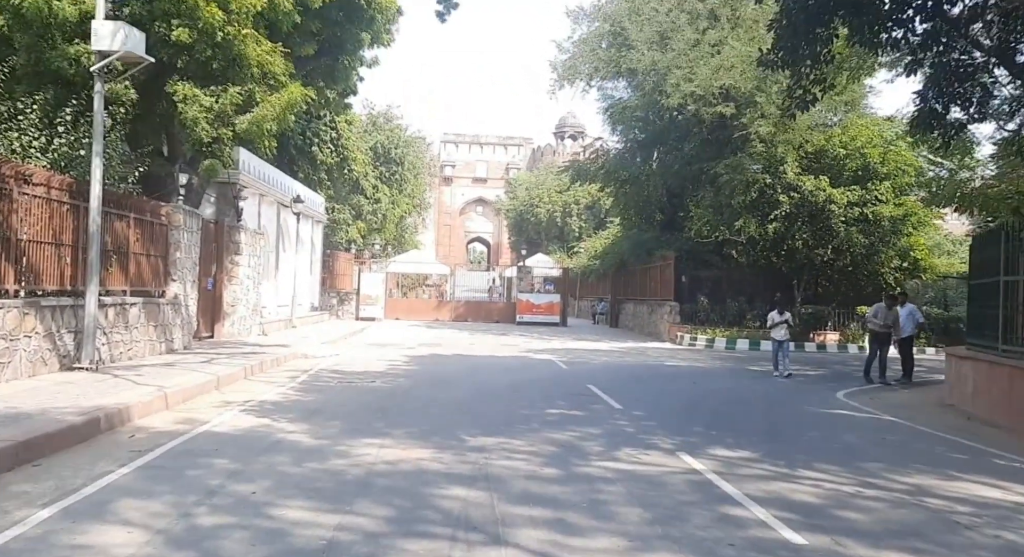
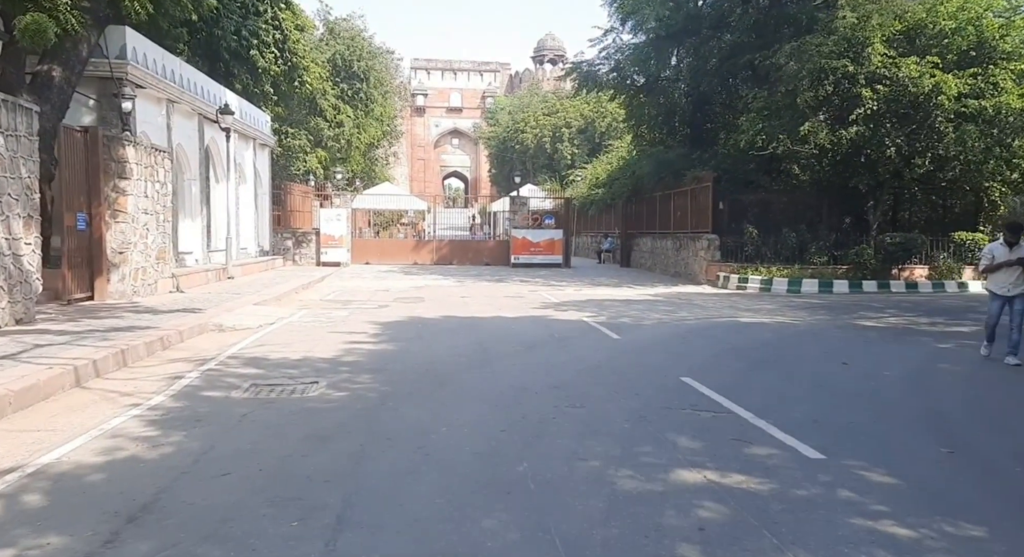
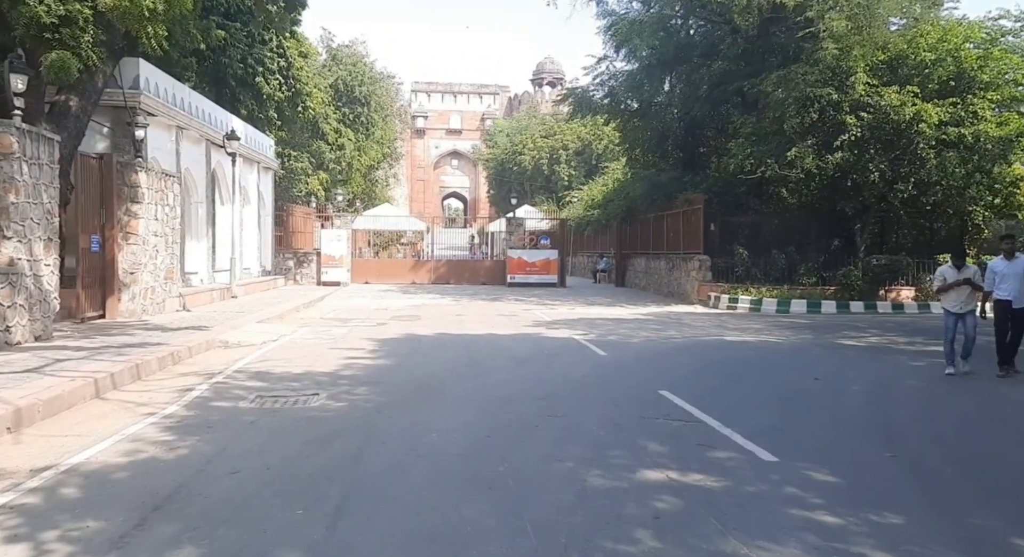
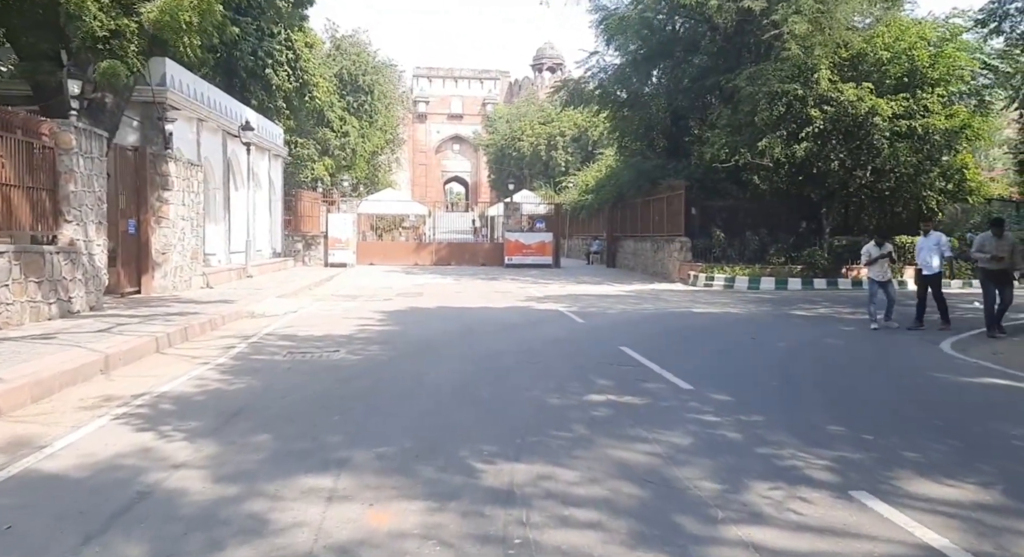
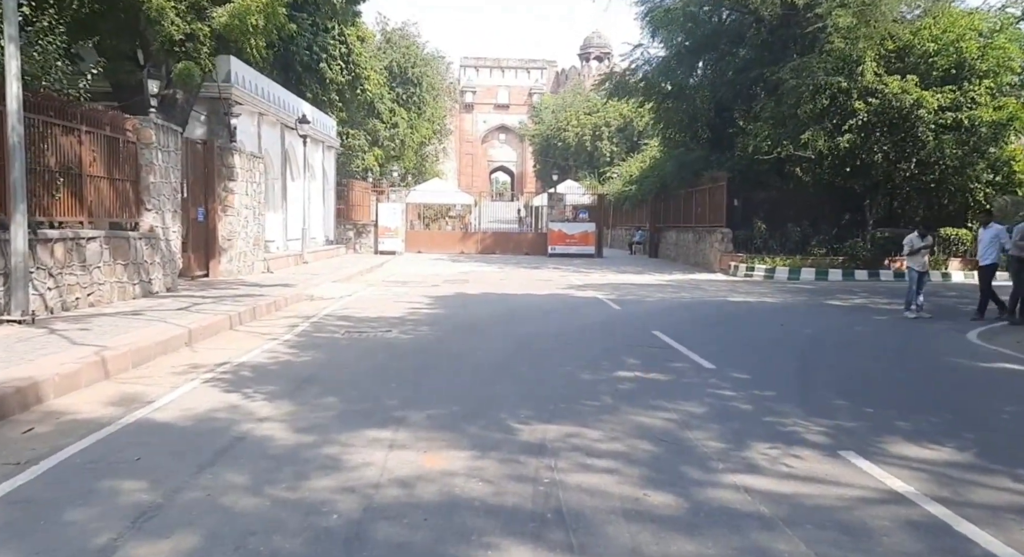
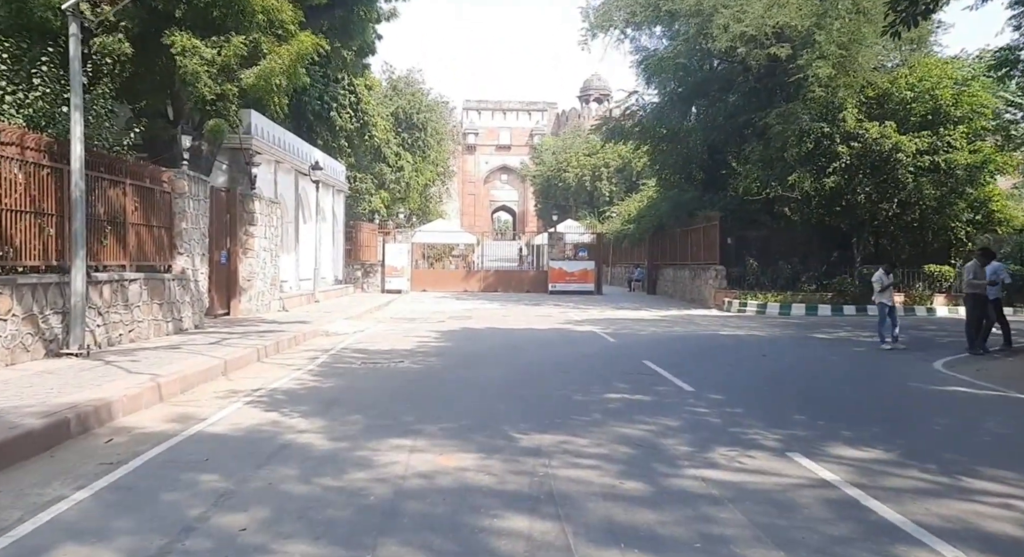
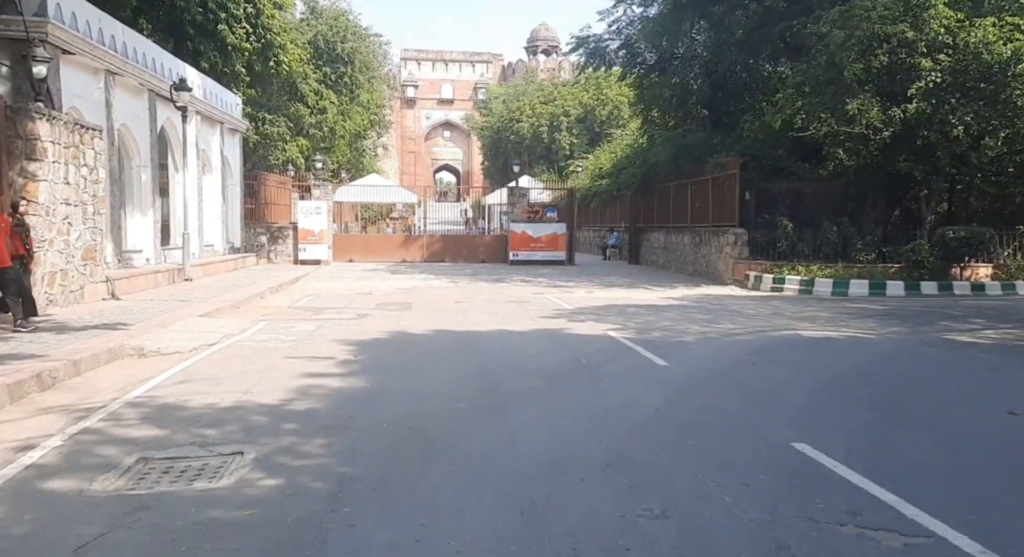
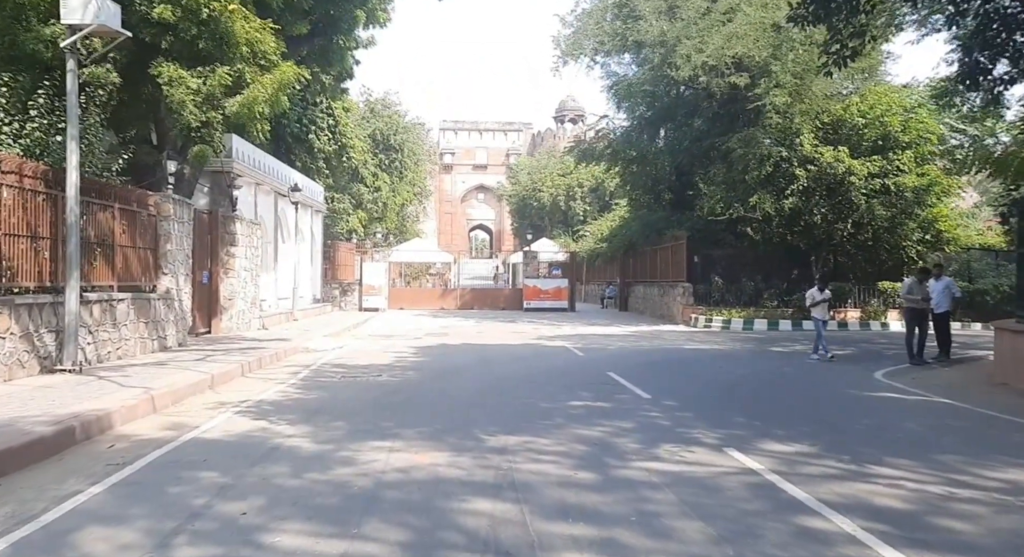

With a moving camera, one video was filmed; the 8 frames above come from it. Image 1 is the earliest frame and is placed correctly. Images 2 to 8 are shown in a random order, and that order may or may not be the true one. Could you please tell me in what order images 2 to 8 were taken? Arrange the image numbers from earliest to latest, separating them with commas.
8, 6, 5, 4, 3, 2, 7
